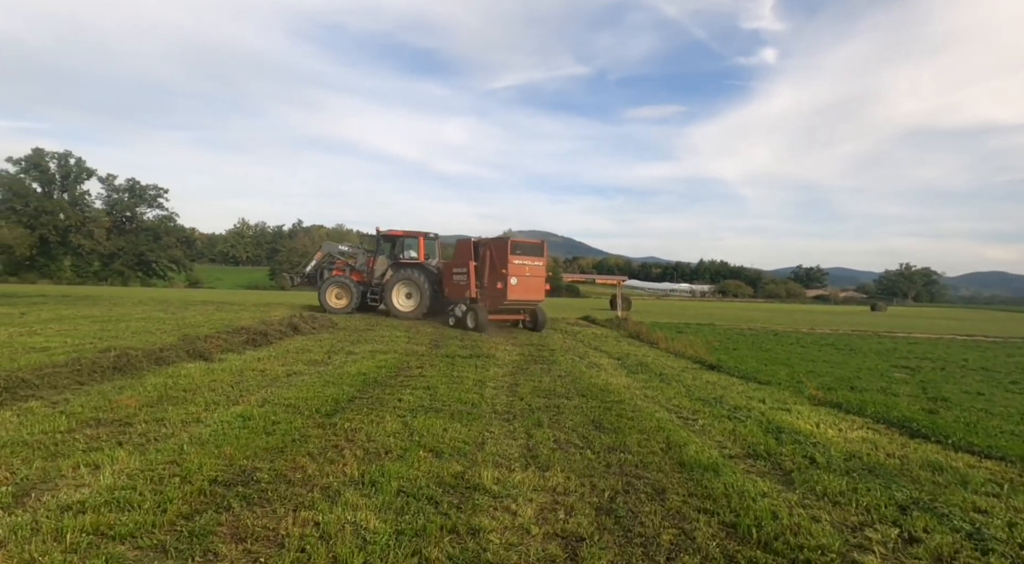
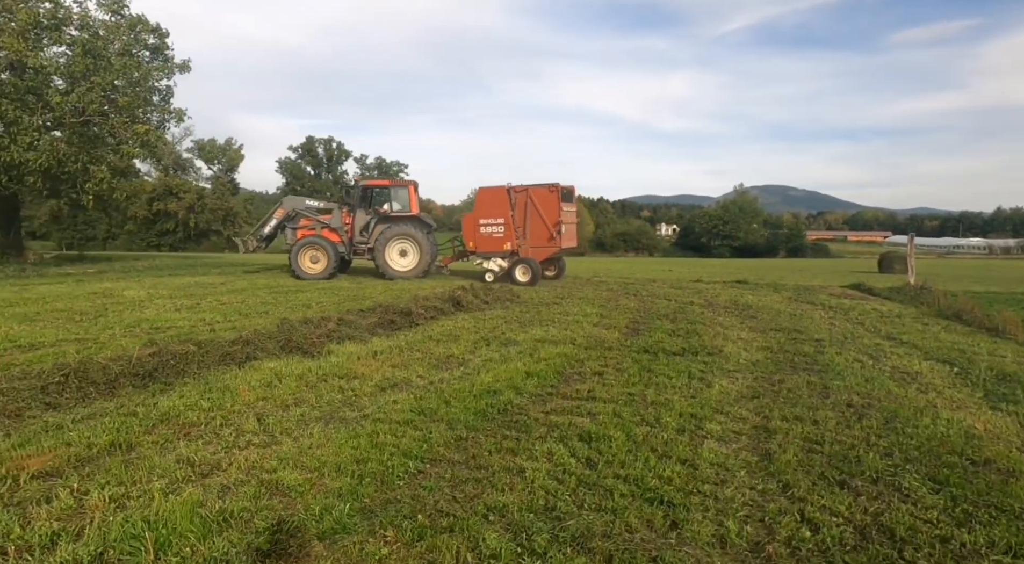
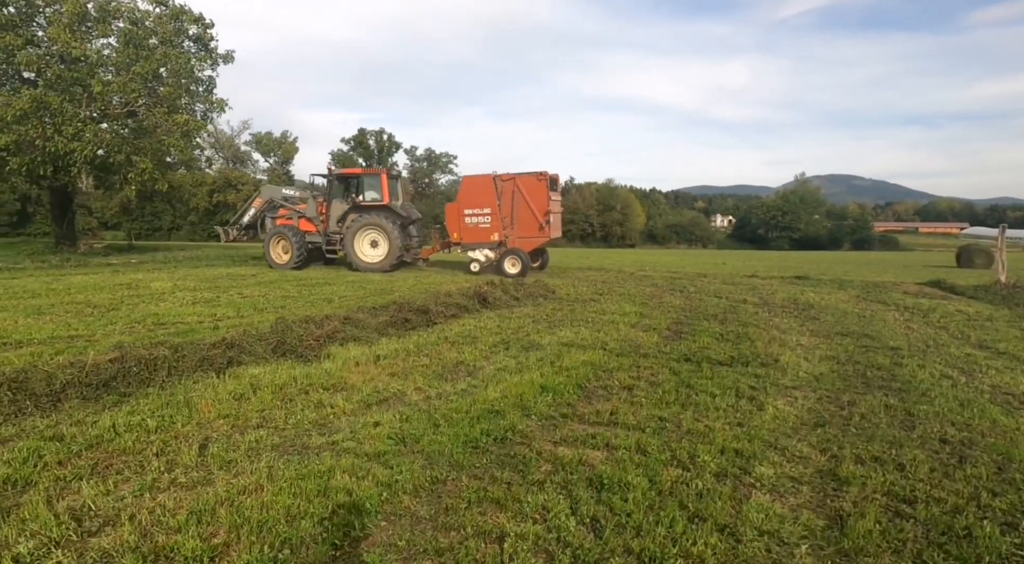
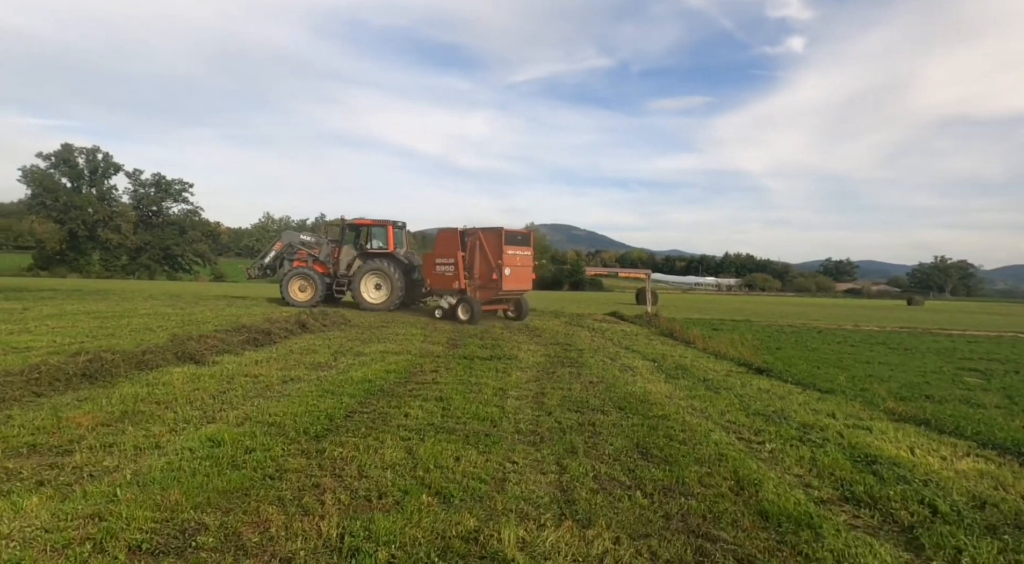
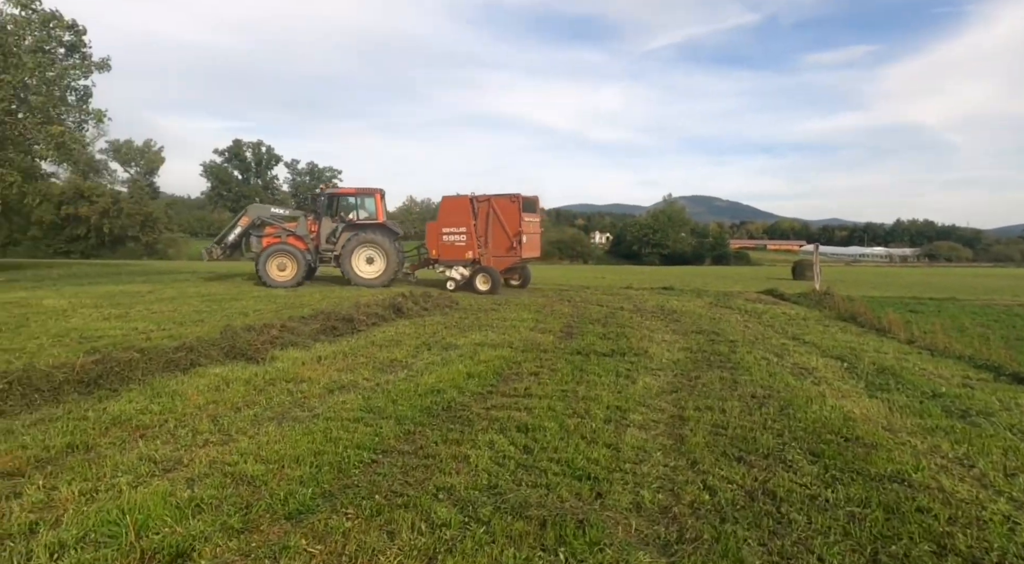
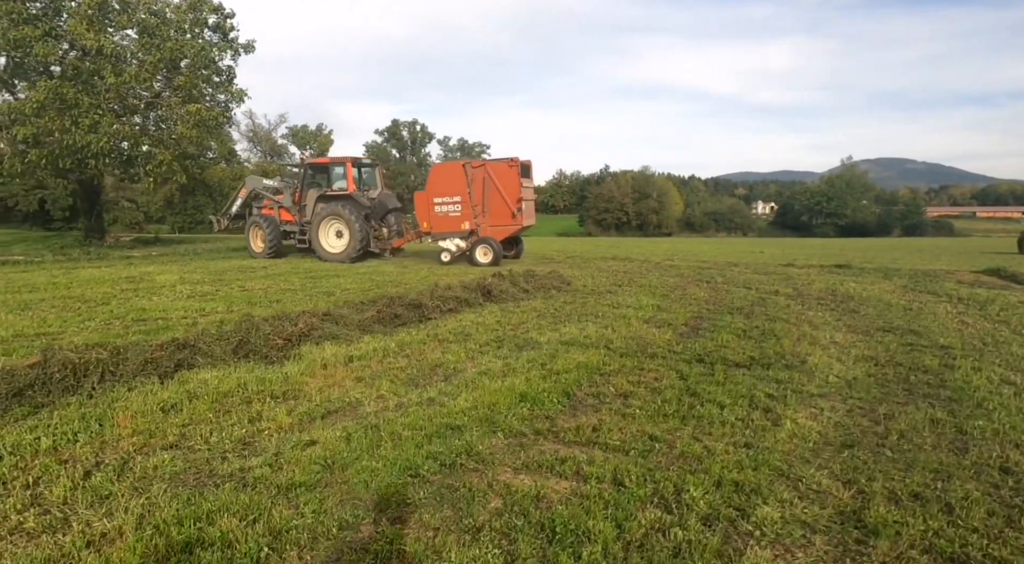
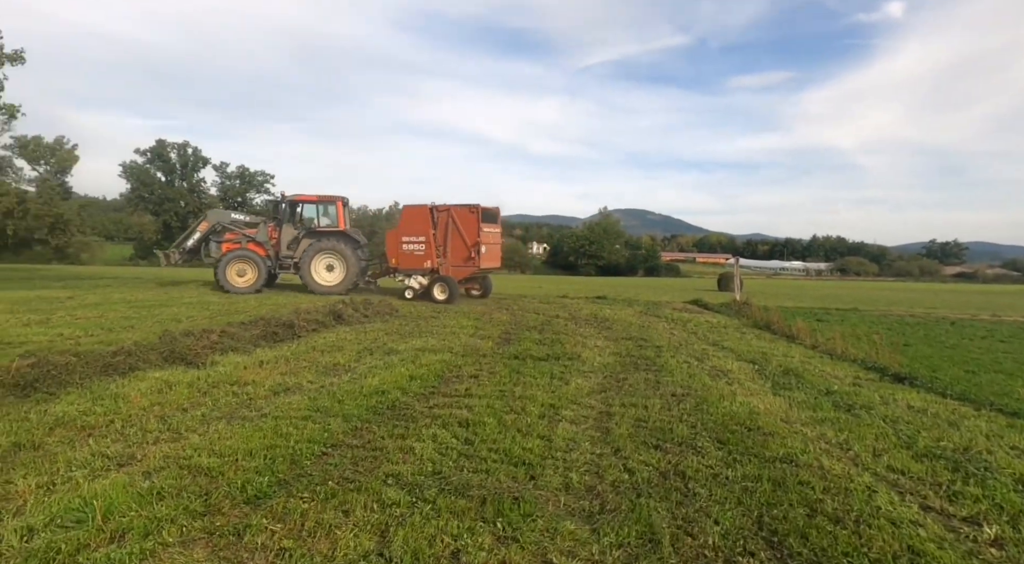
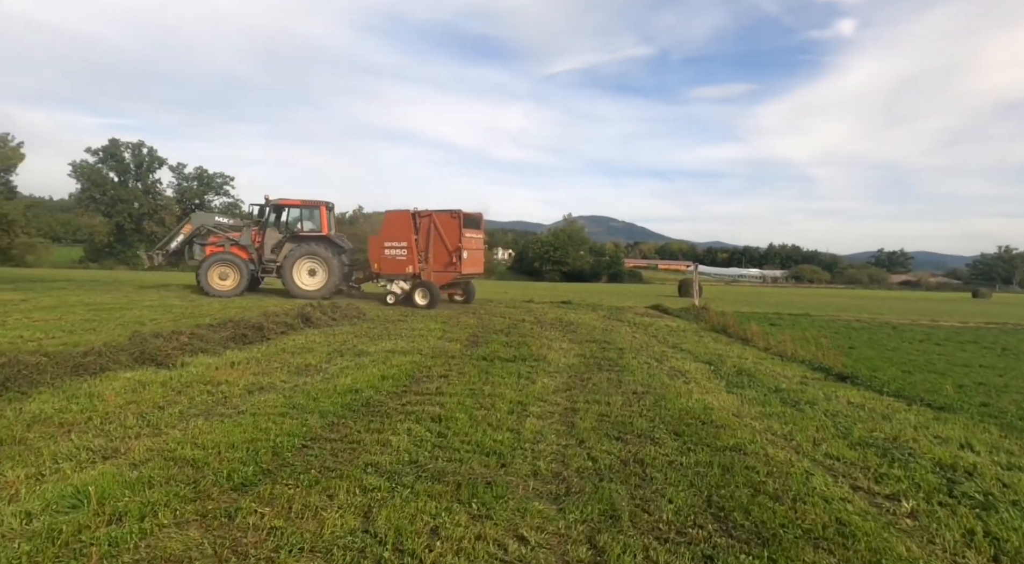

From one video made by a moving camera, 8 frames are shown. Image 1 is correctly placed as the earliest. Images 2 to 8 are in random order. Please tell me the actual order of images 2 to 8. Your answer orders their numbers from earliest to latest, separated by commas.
4, 8, 7, 5, 2, 3, 6
